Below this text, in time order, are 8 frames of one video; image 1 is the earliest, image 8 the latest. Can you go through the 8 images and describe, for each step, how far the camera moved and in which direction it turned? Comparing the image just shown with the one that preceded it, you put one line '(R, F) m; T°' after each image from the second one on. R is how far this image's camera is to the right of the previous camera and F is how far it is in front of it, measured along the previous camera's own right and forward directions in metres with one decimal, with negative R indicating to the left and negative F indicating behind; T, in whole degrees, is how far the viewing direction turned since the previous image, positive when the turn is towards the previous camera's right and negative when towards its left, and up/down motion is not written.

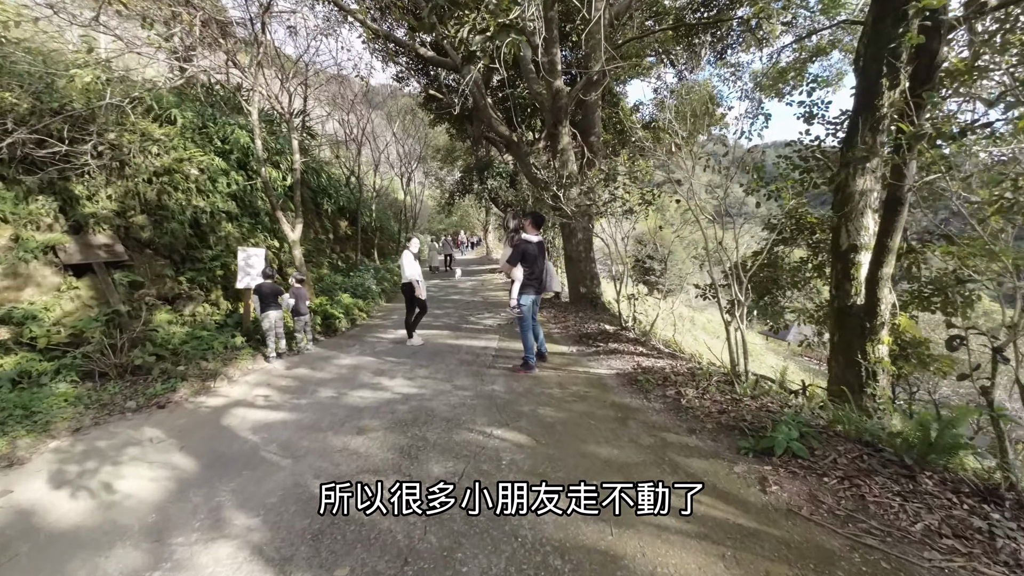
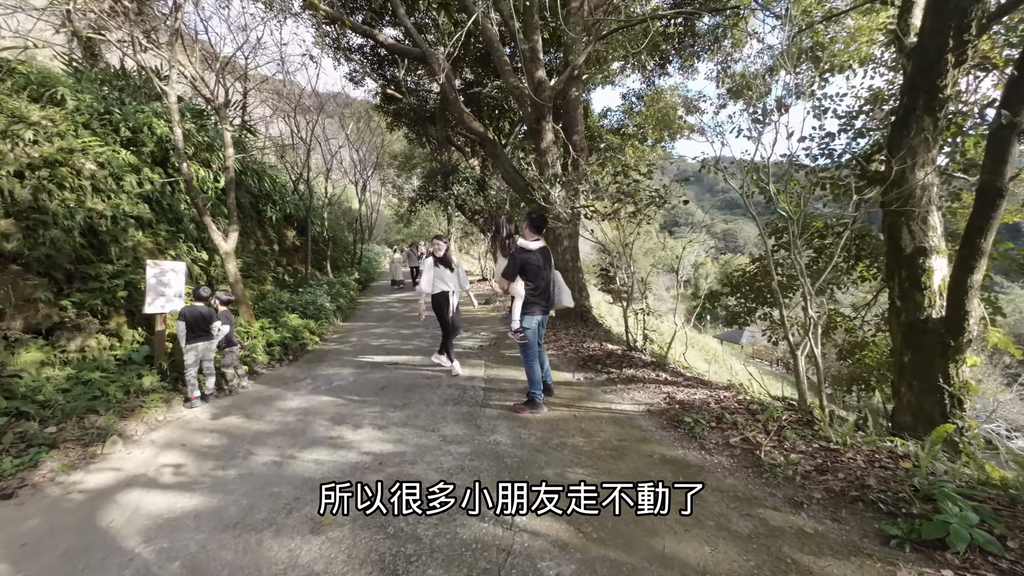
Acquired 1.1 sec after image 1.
(-0.4, +1.0) m; +6°
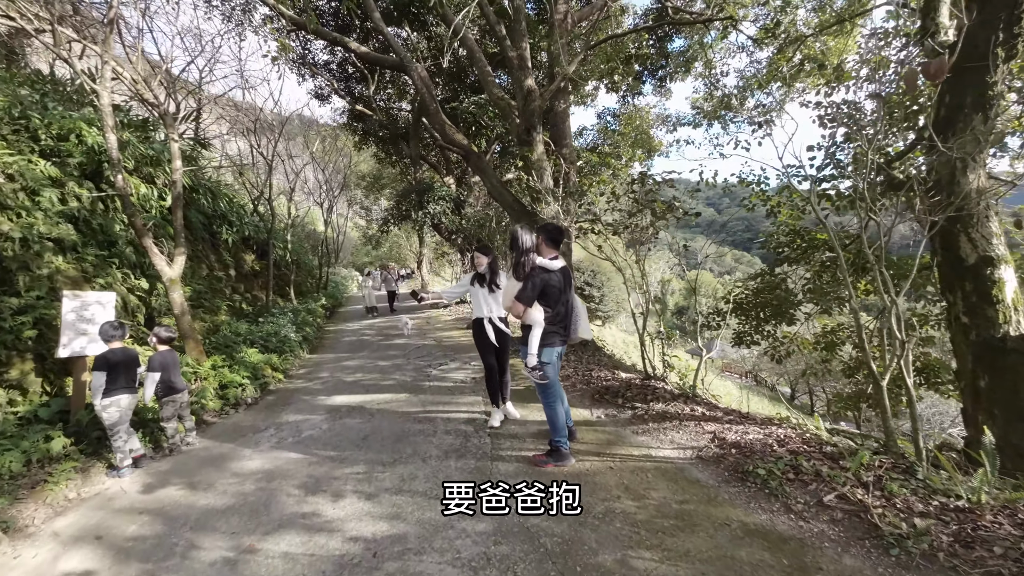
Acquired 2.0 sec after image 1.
(-0.4, +0.6) m; +4°
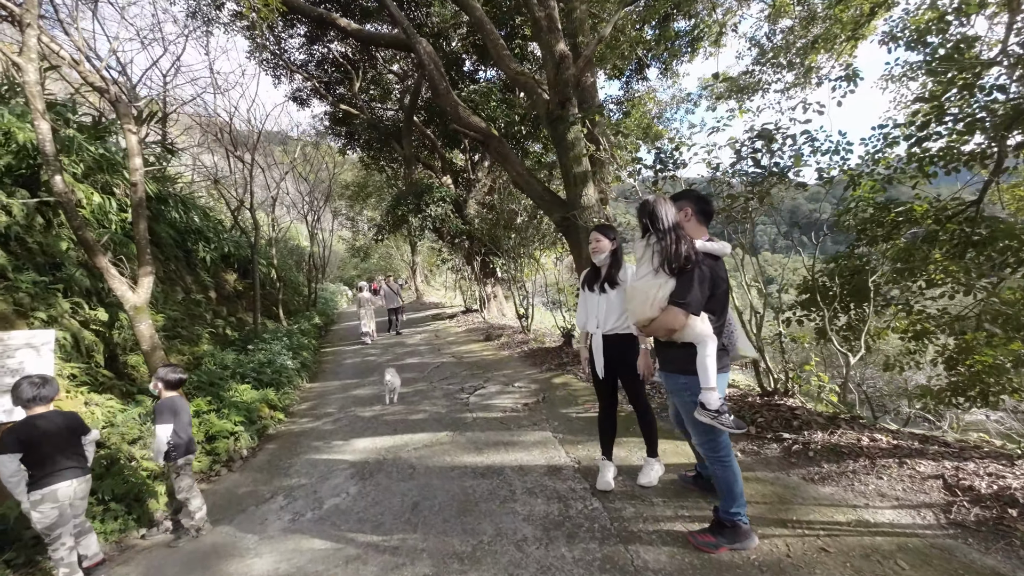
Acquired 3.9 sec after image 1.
(-0.8, +1.1) m; +2°
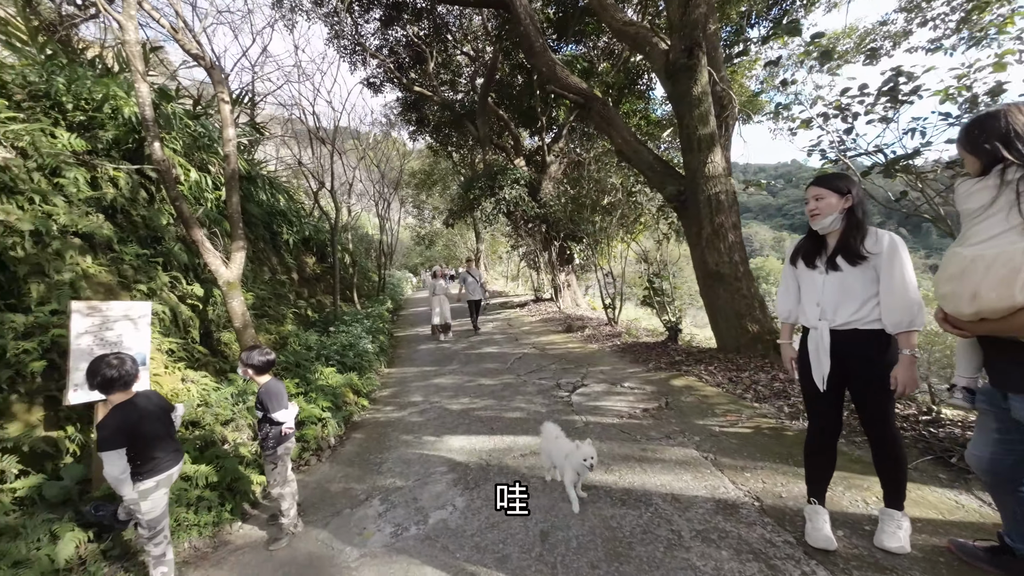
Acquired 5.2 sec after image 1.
(-0.6, +0.6) m; -8°
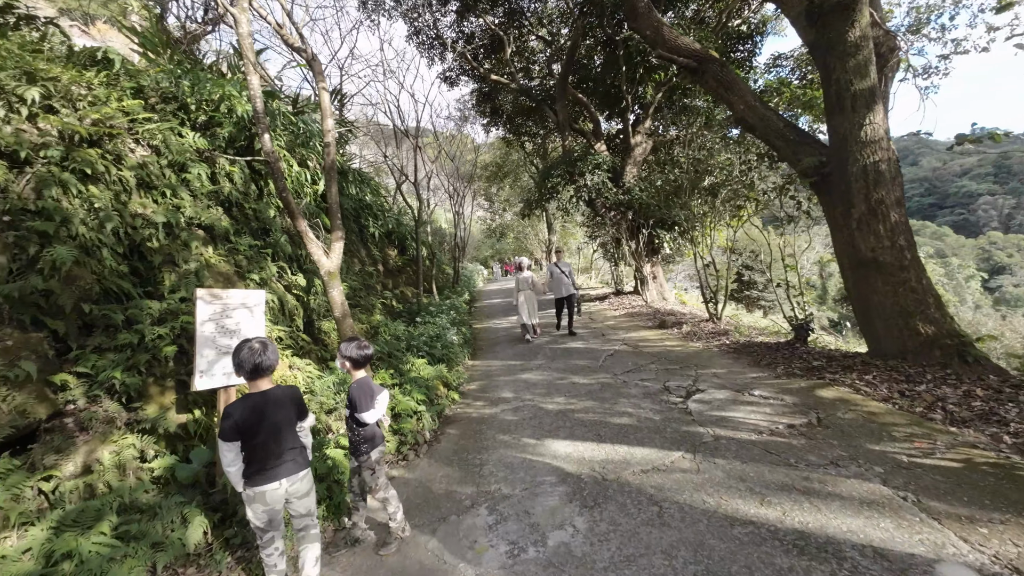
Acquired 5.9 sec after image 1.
(-0.4, +0.4) m; -9°
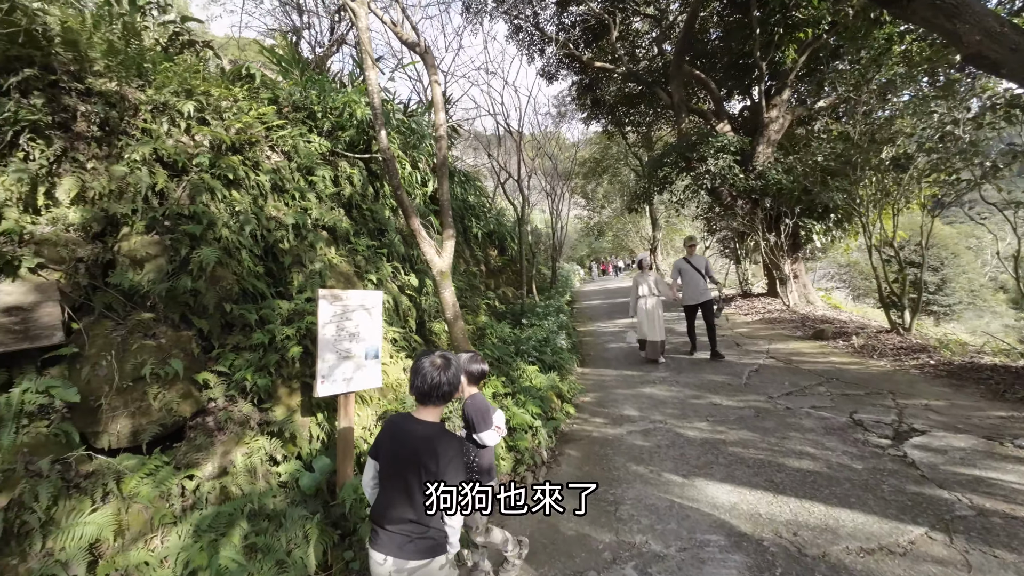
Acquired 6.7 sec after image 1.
(-0.3, +0.5) m; -13°
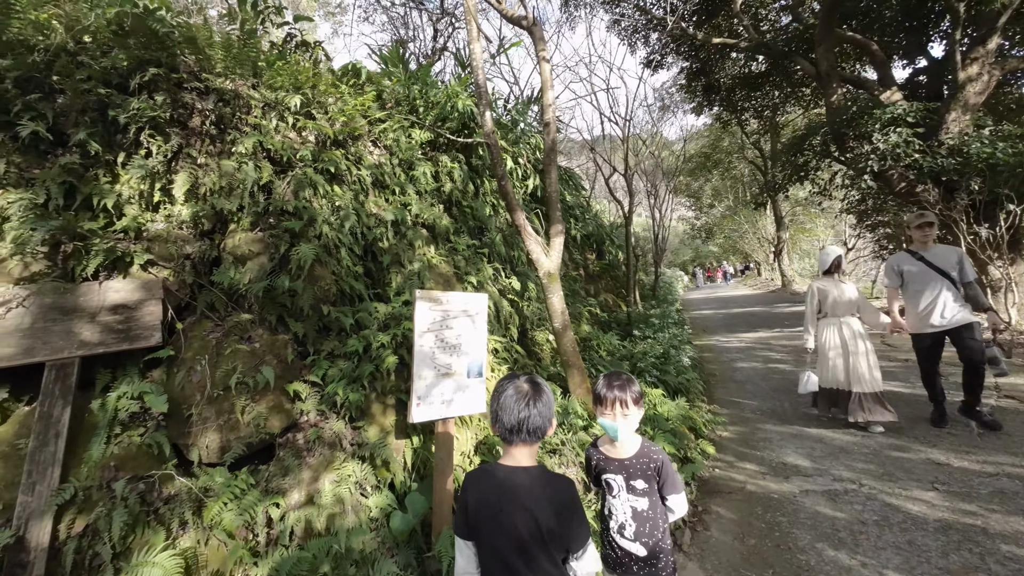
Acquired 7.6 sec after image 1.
(-0.3, +0.6) m; -13°
